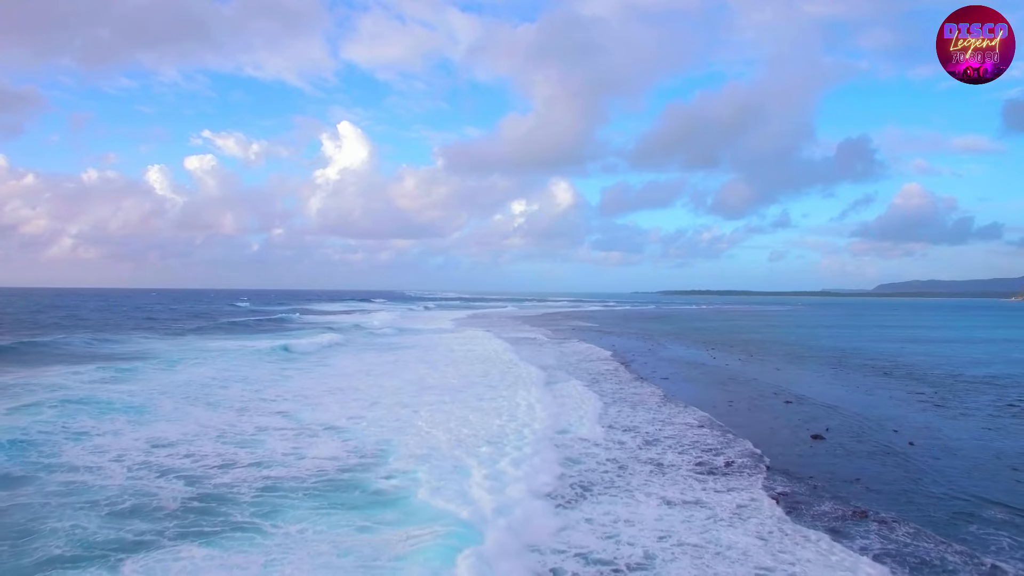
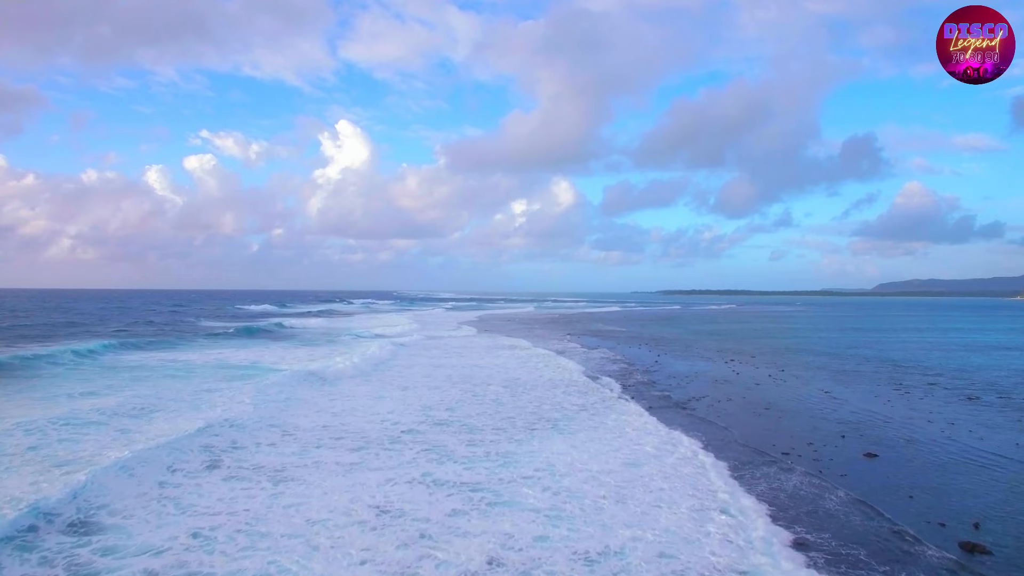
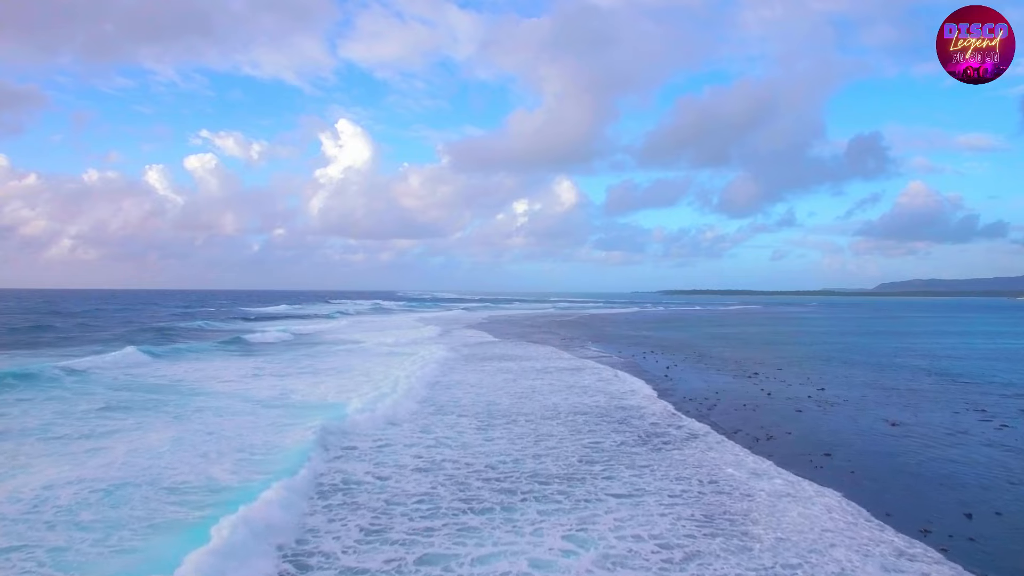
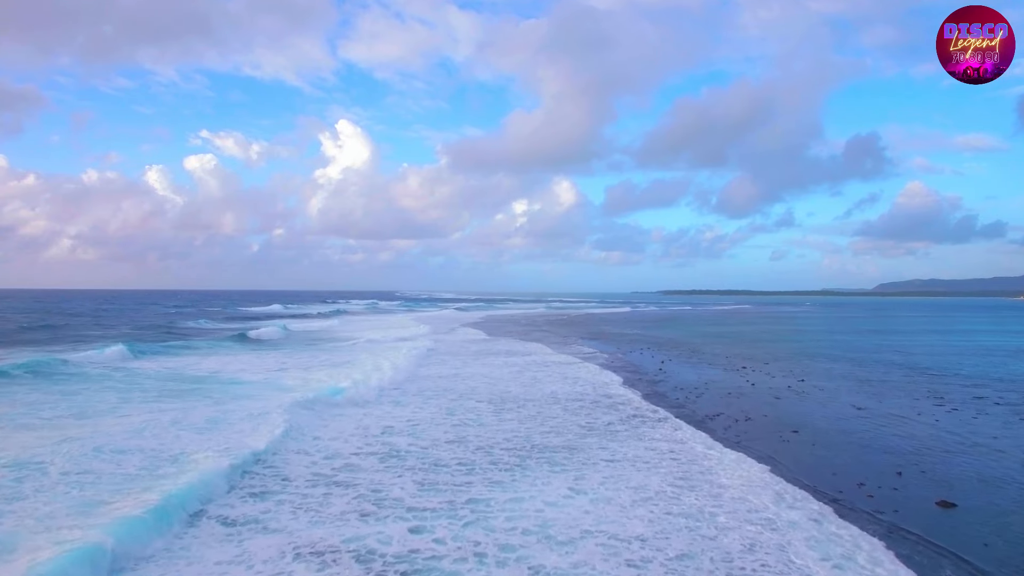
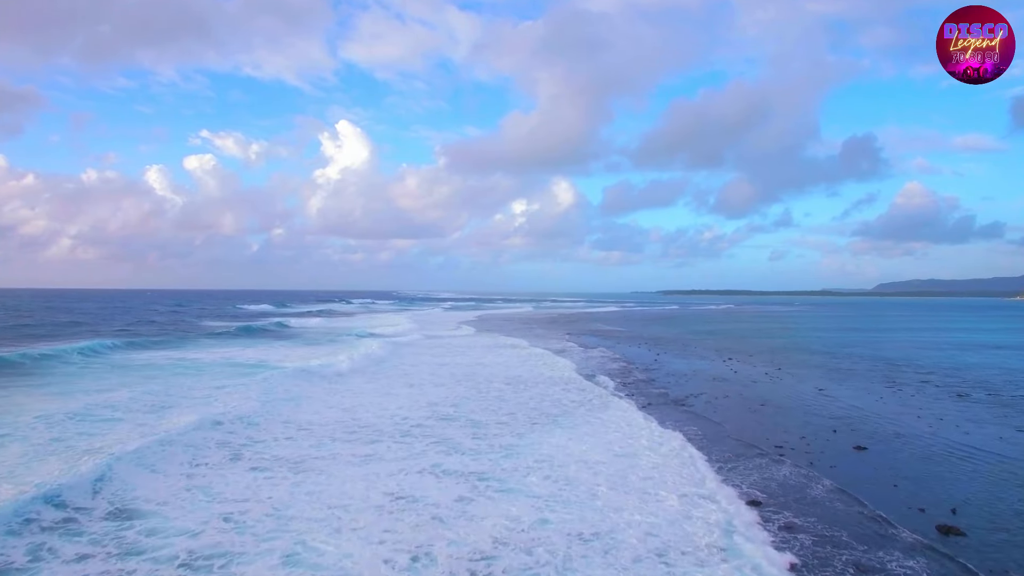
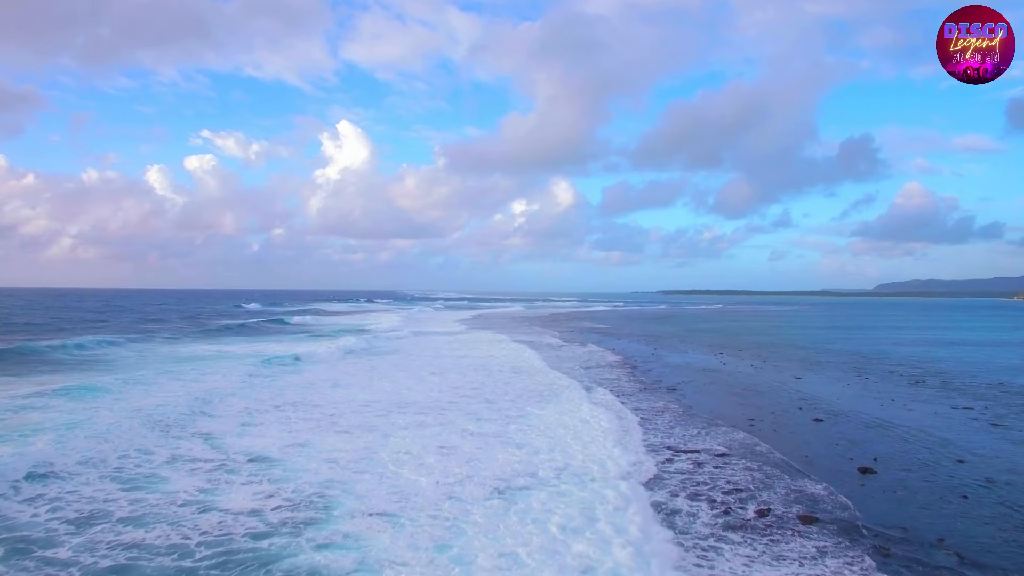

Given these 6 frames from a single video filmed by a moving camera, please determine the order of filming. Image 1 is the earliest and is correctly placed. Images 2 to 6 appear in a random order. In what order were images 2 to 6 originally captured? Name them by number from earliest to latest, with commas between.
6, 5, 2, 4, 3
